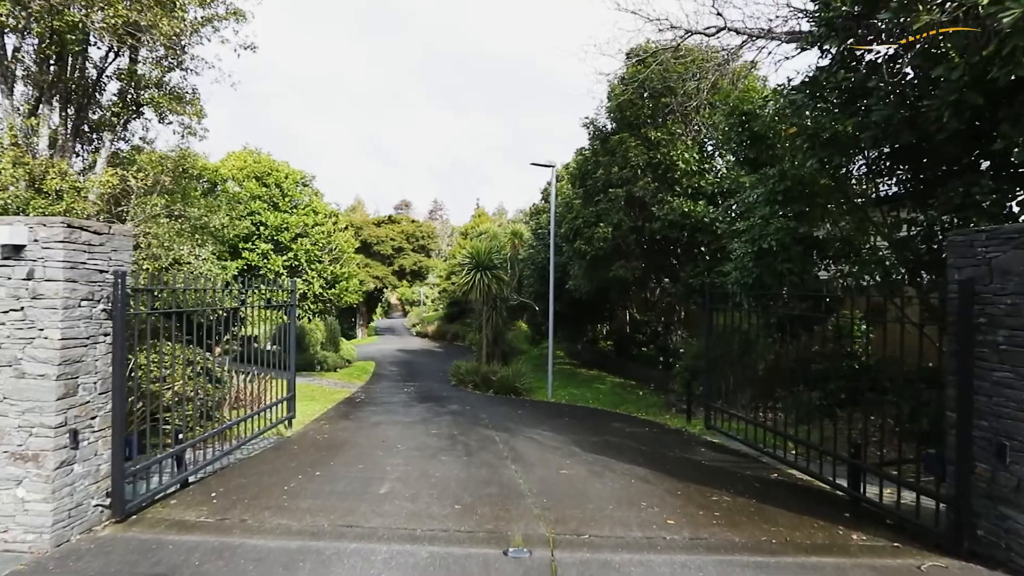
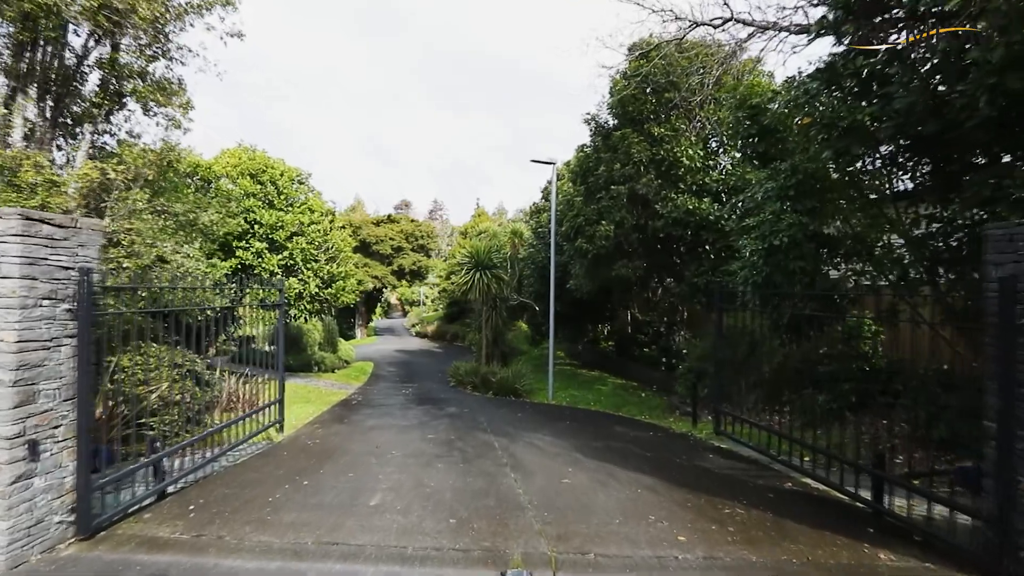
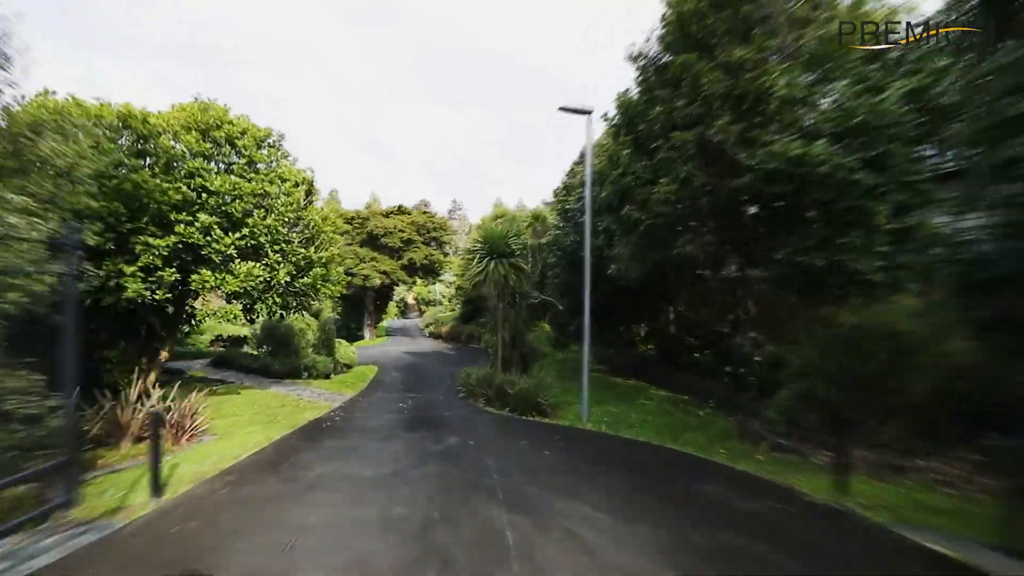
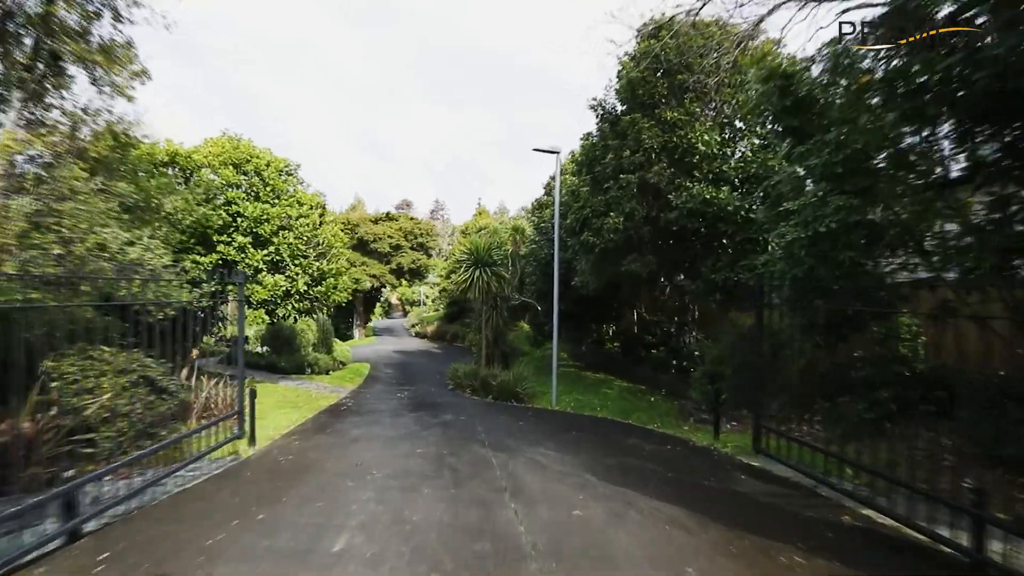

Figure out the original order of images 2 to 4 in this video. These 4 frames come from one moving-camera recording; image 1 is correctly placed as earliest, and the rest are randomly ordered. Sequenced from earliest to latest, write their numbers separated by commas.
2, 4, 3
